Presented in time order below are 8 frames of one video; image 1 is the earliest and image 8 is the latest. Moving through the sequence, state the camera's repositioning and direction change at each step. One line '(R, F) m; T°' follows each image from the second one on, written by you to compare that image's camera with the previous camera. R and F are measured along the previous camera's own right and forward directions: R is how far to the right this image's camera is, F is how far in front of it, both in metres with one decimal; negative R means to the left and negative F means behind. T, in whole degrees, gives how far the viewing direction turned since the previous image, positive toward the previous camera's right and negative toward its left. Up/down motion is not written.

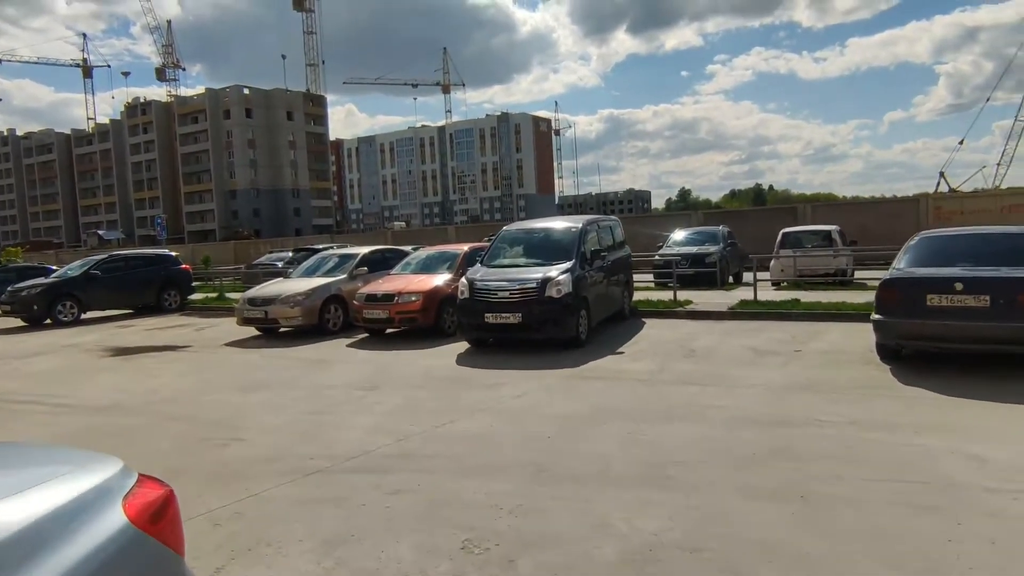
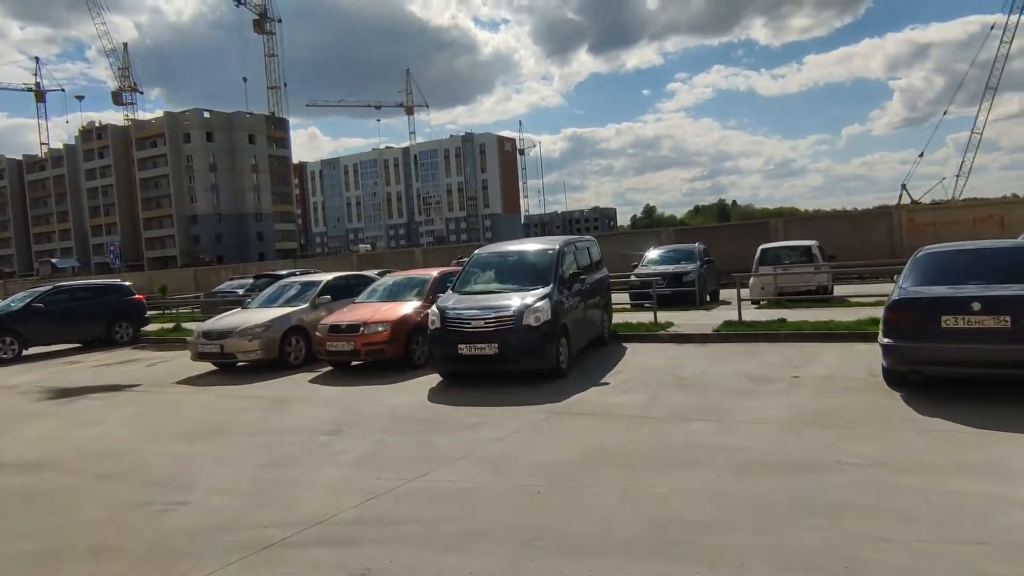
(-0.1, +0.7) m; +3°
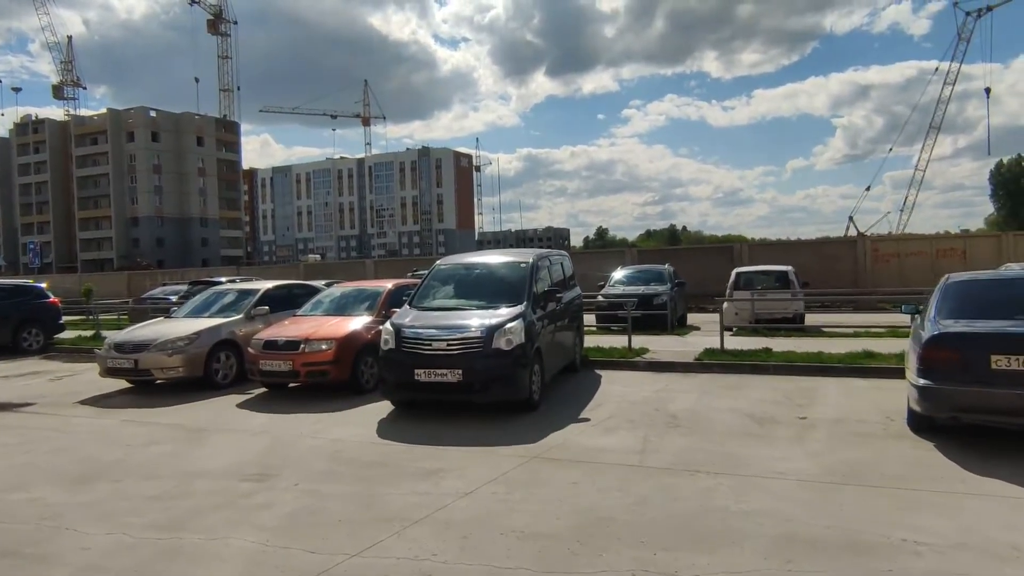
(-0.2, +1.2) m; +4°
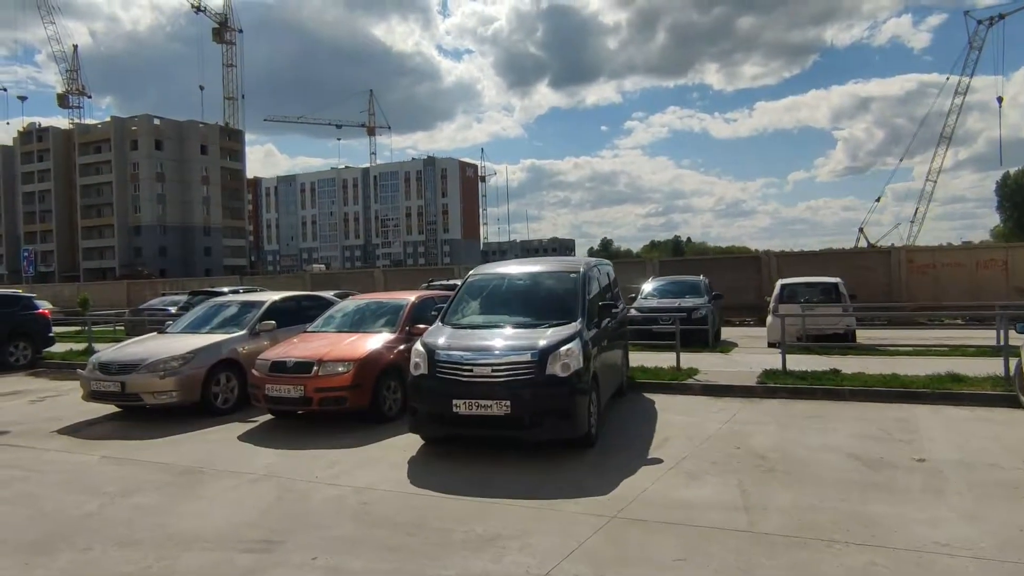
(-0.5, +1.2) m; 0°
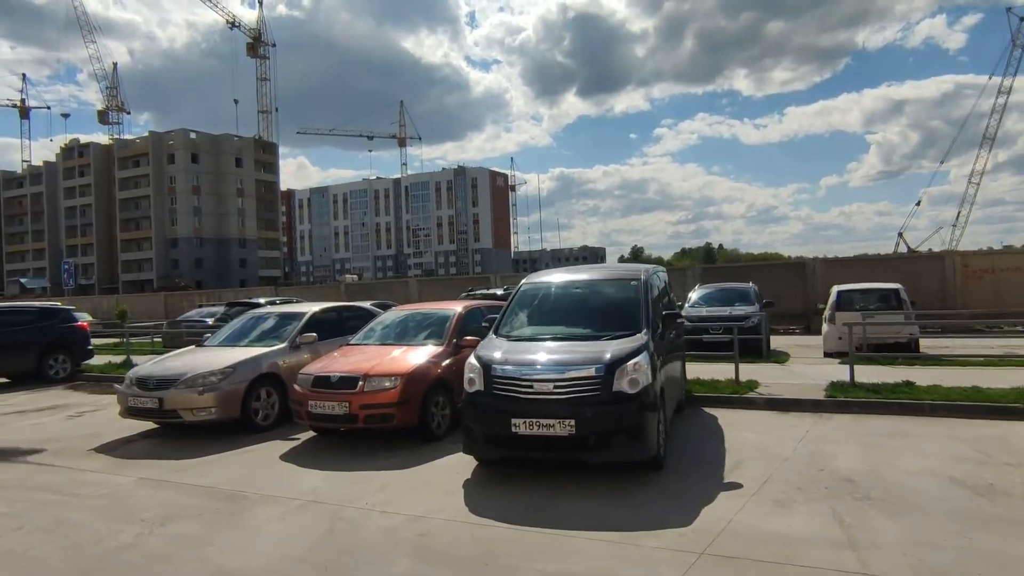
(-0.3, +0.5) m; -2°
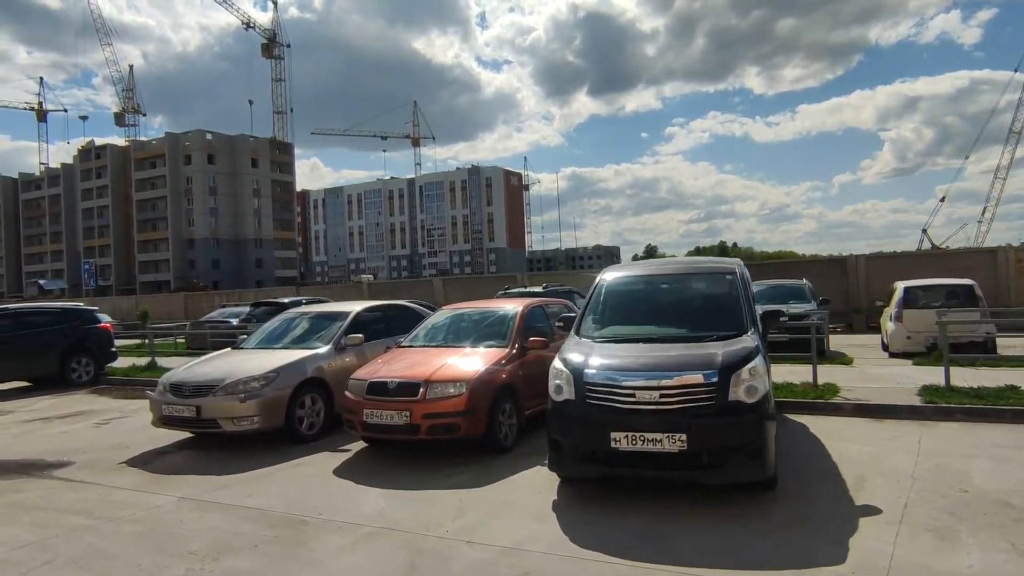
(-0.6, +0.8) m; -1°
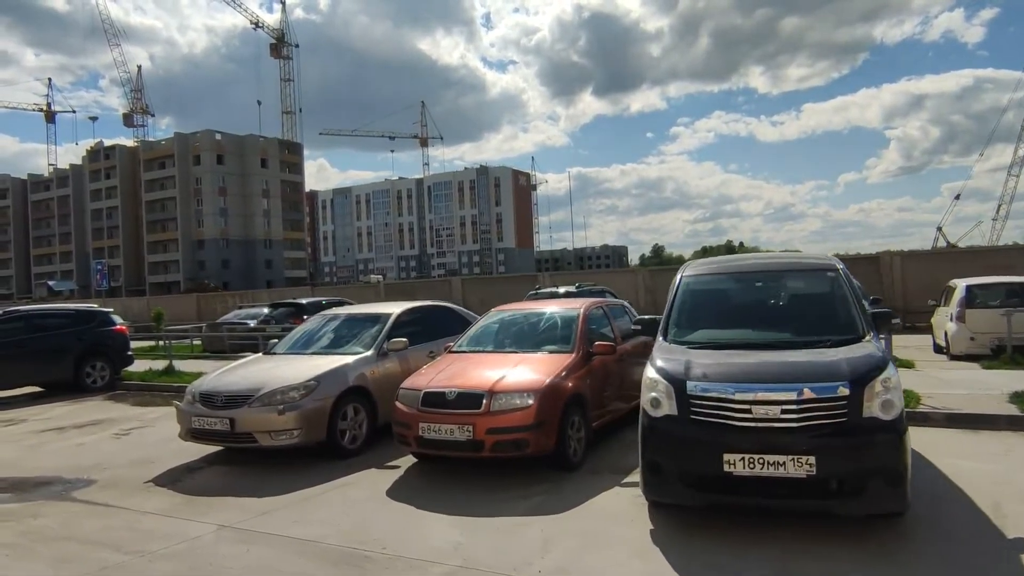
(-0.5, +0.7) m; -1°
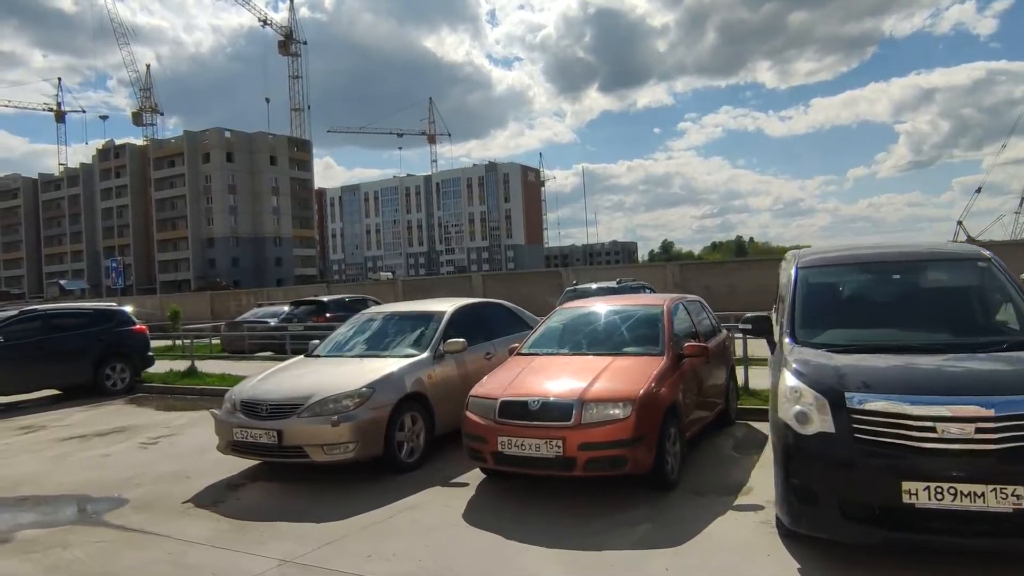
(-0.6, +0.8) m; -1°
